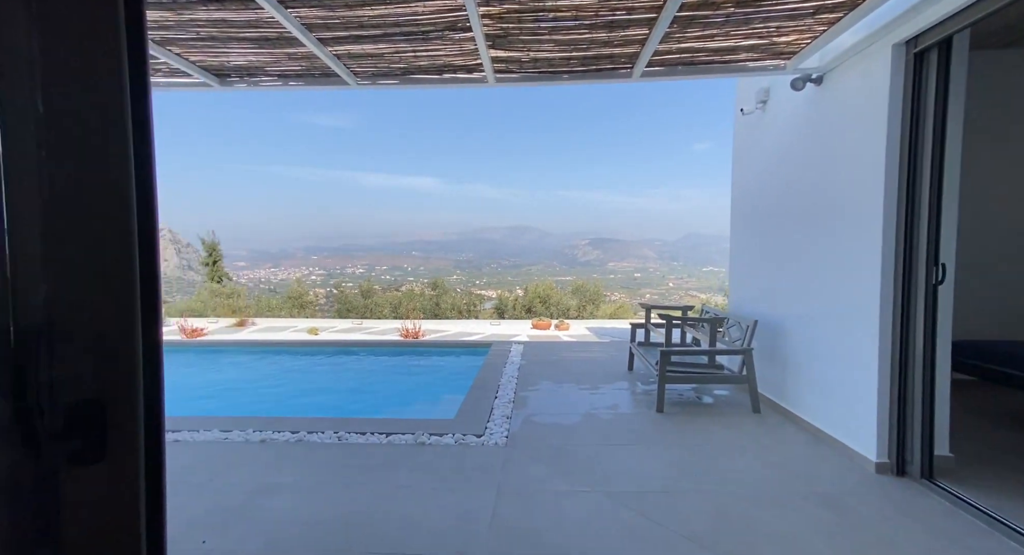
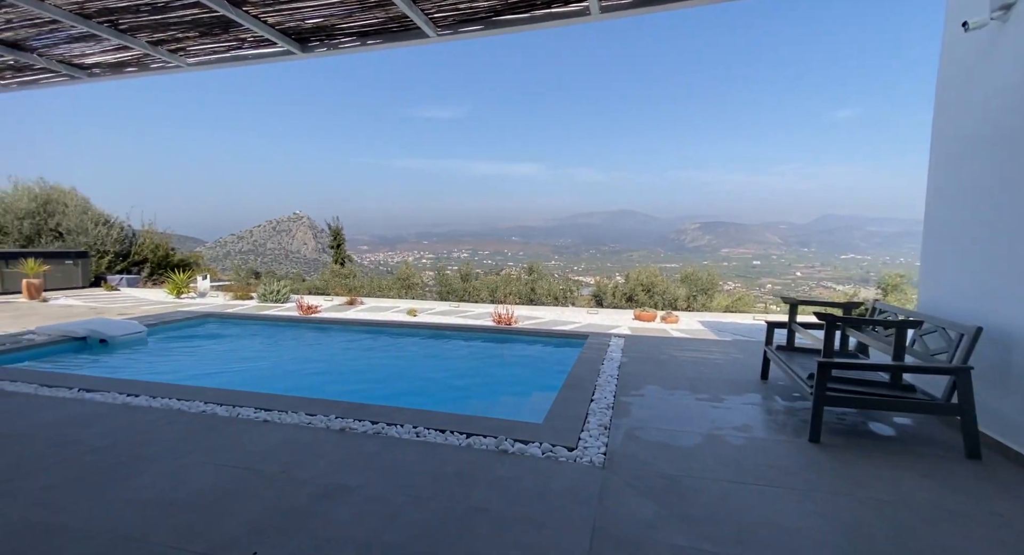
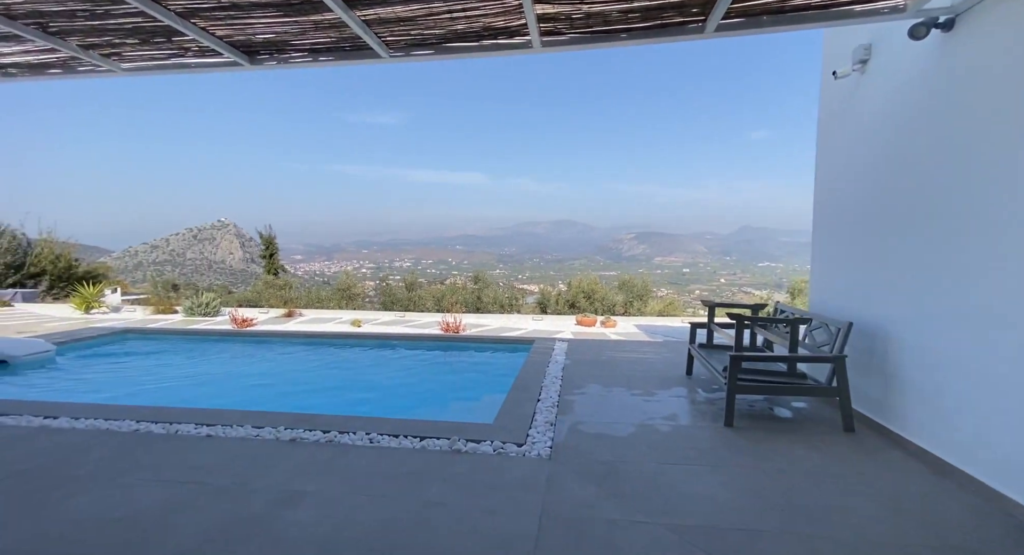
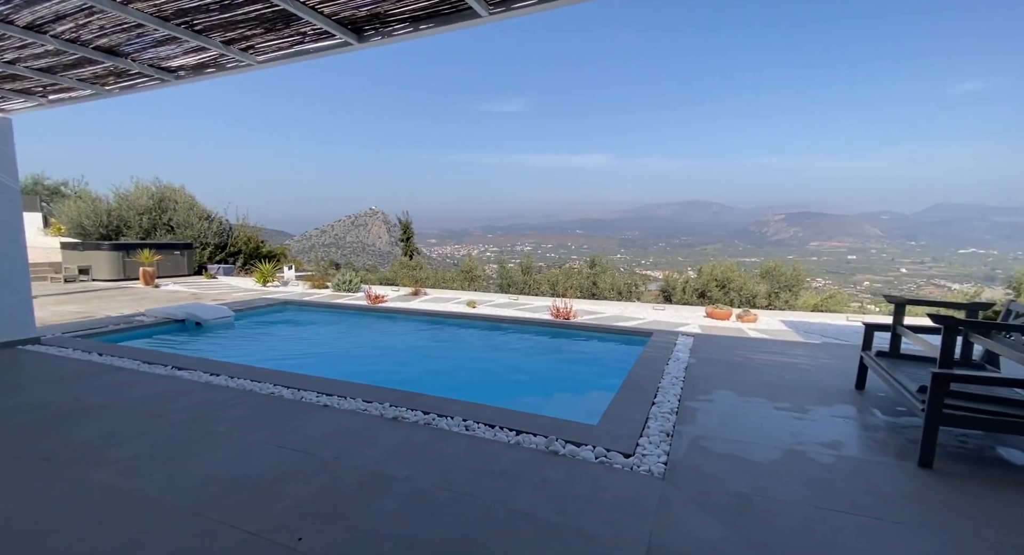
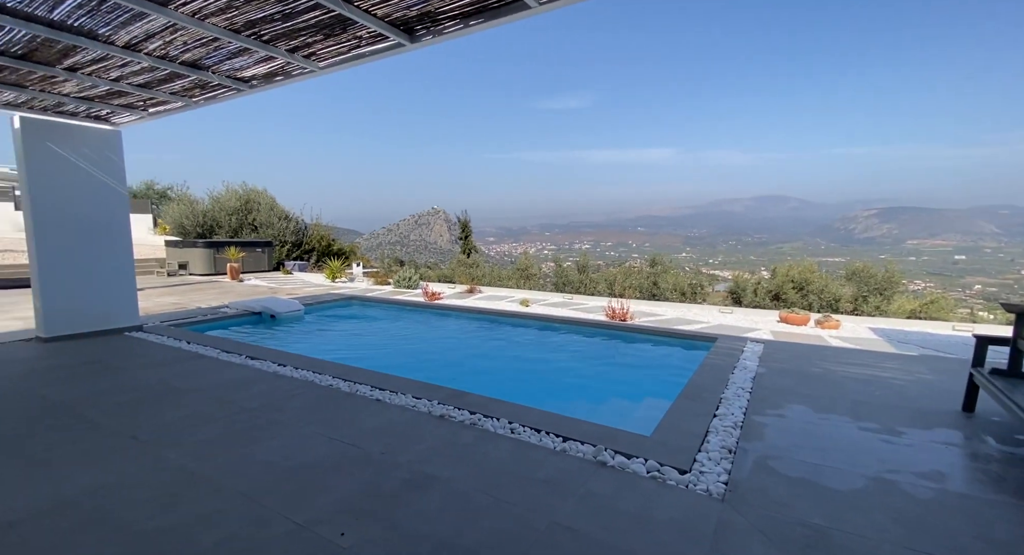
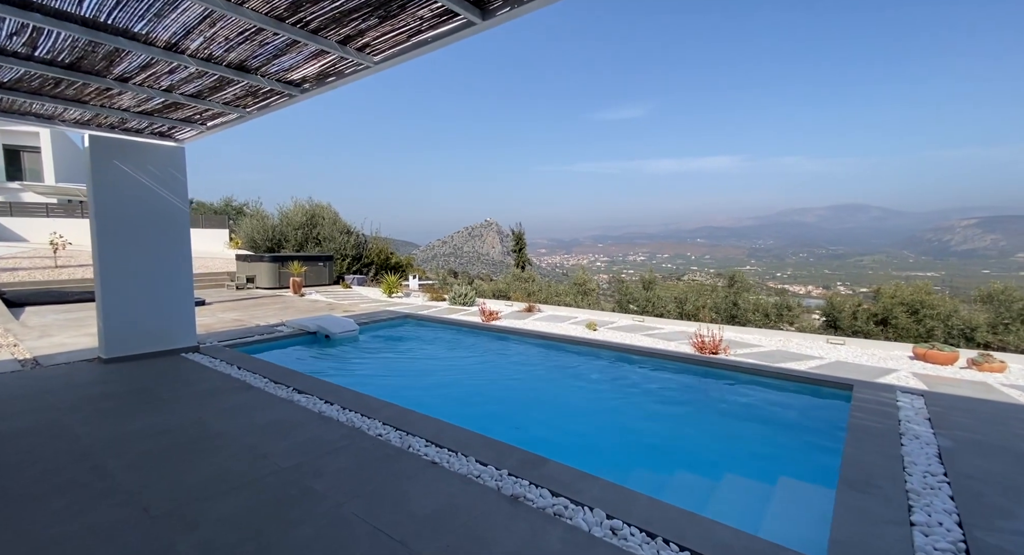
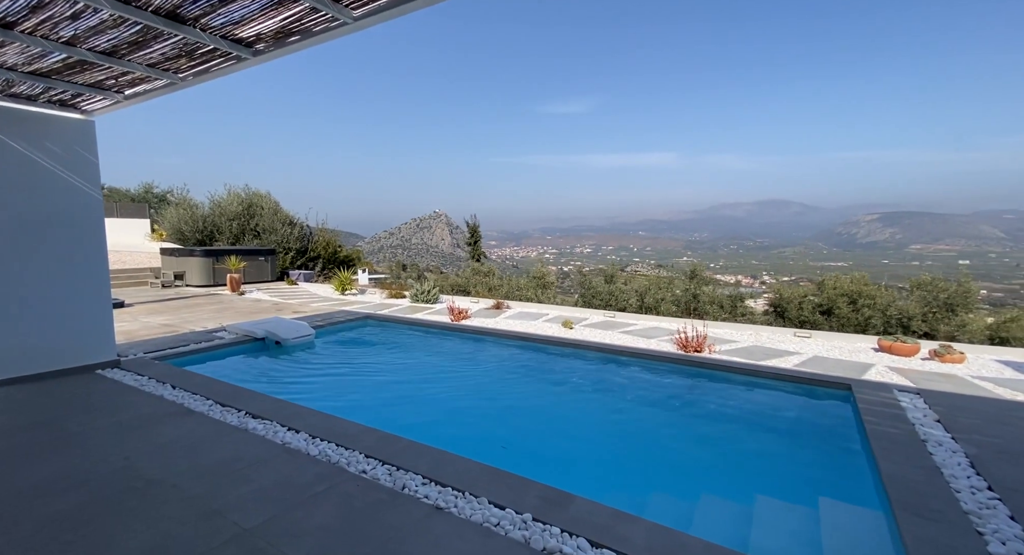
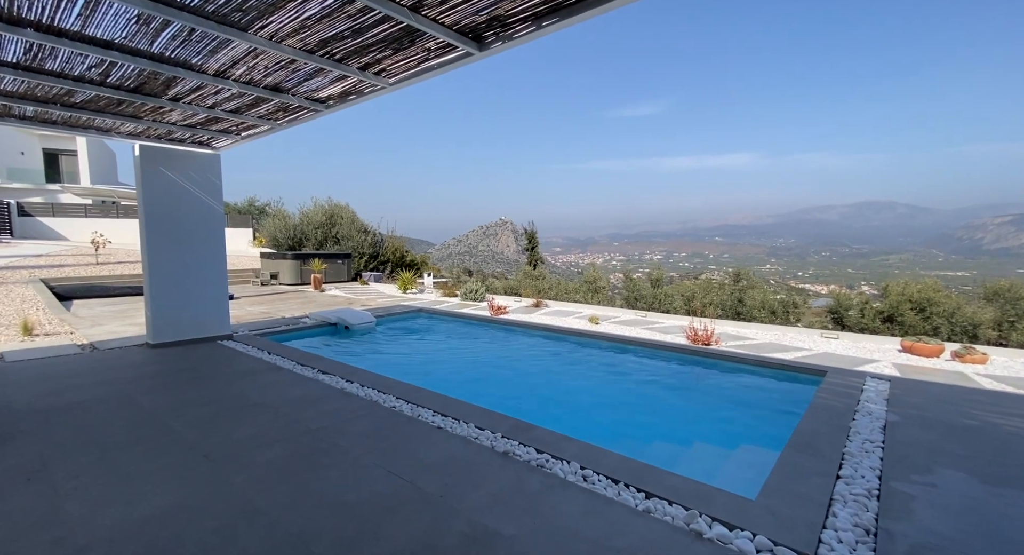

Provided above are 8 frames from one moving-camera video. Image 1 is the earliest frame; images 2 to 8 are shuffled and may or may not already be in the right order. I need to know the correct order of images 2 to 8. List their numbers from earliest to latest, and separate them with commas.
3, 2, 4, 5, 8, 6, 7
